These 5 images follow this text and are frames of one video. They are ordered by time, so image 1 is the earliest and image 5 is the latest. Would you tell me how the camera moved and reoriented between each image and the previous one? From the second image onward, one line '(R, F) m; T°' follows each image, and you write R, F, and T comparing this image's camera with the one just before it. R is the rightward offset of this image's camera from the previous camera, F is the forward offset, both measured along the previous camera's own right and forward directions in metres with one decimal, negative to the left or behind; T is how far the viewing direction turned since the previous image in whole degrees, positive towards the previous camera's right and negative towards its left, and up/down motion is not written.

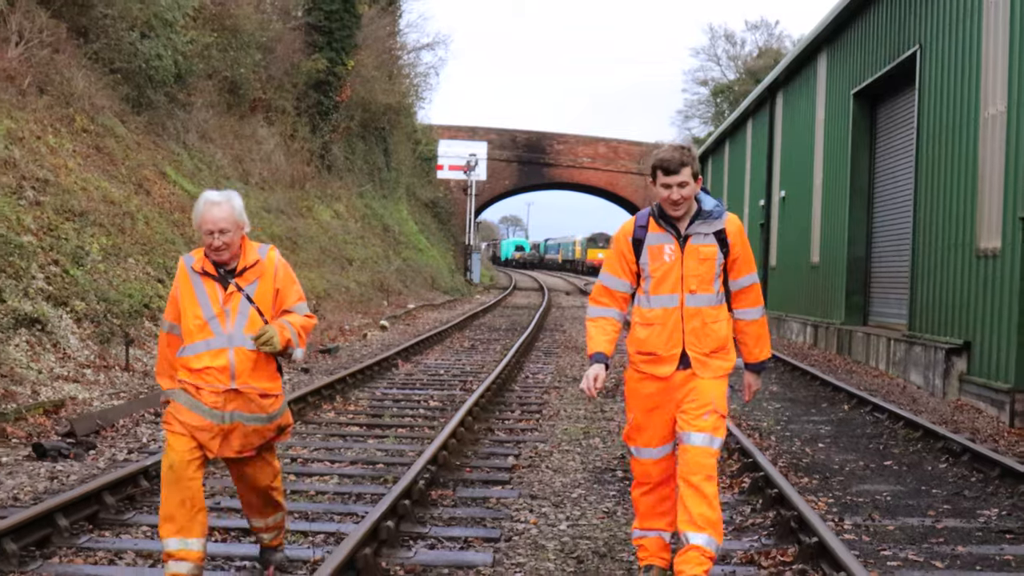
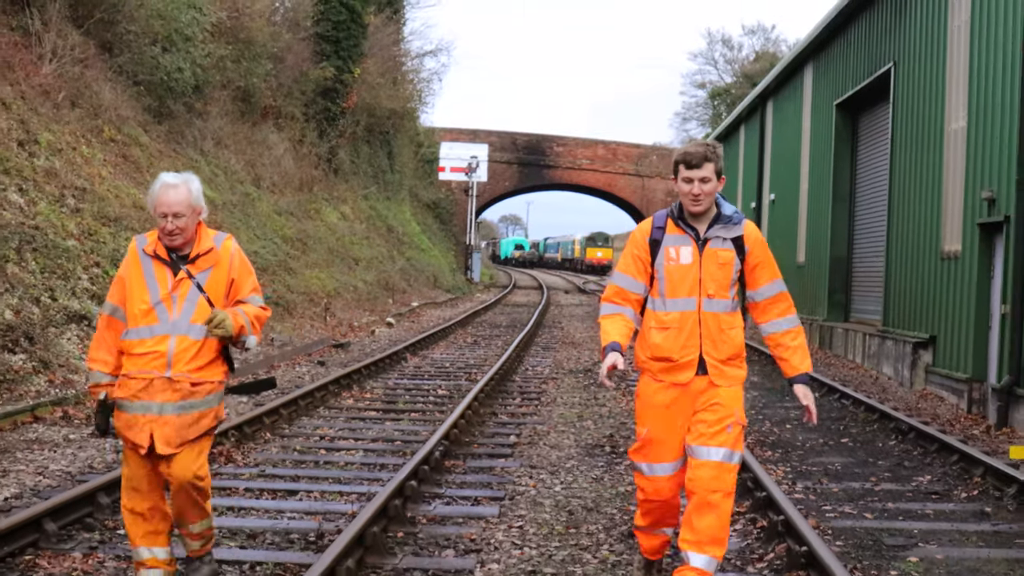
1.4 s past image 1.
(0.0, -0.8) m; 0°
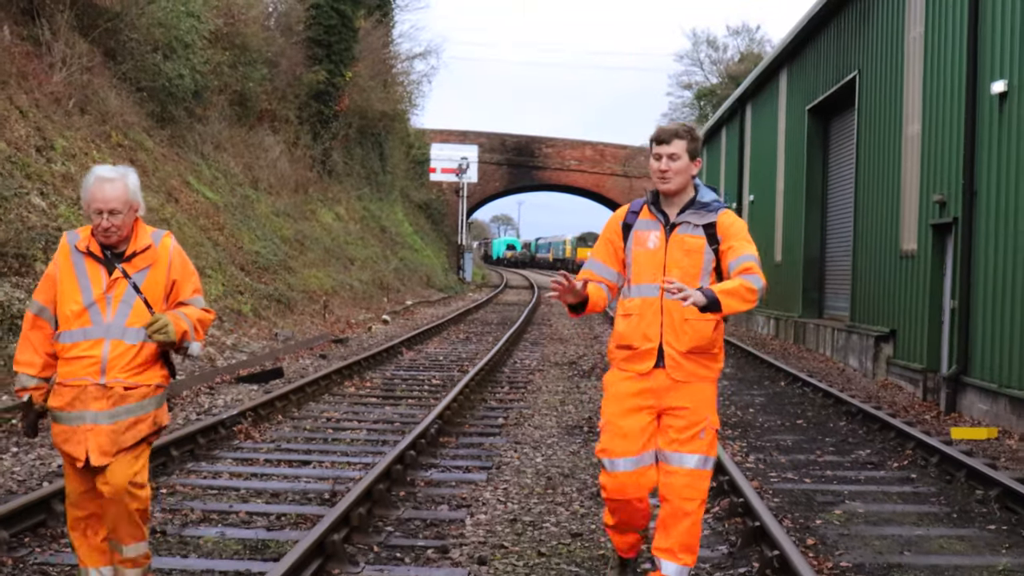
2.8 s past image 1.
(0.0, -0.8) m; +1°
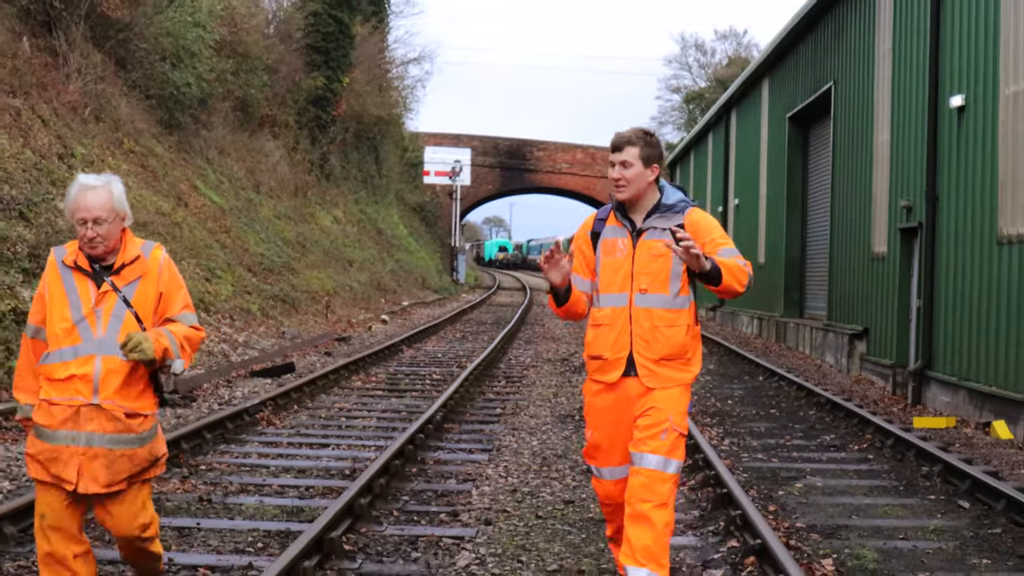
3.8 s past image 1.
(-0.1, -0.7) m; +1°
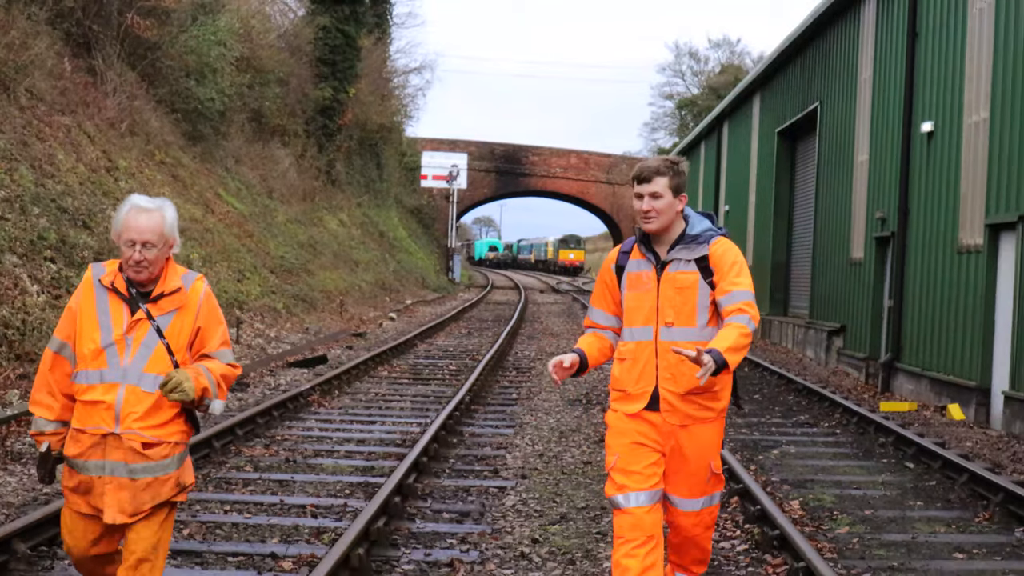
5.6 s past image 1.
(-0.3, -1.1) m; +1°
